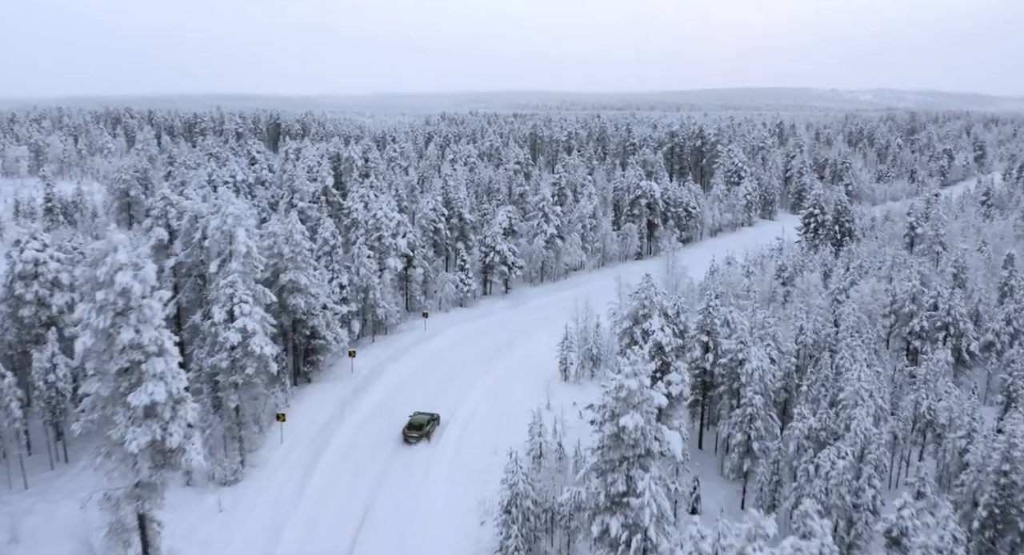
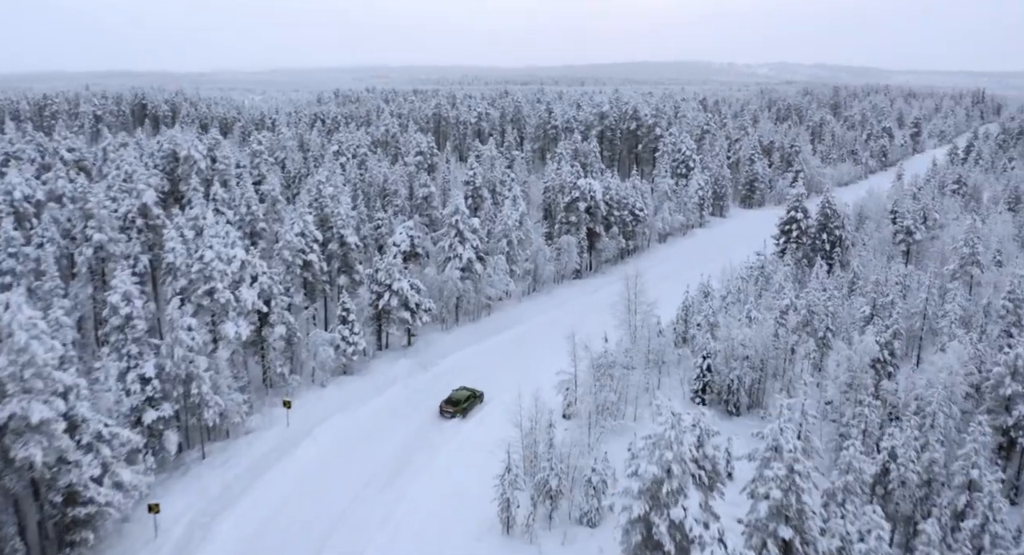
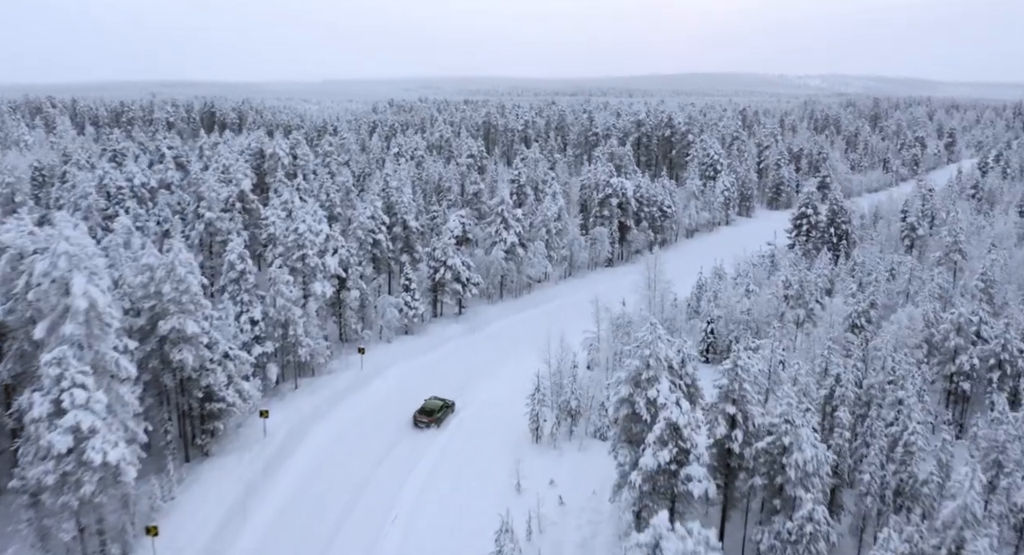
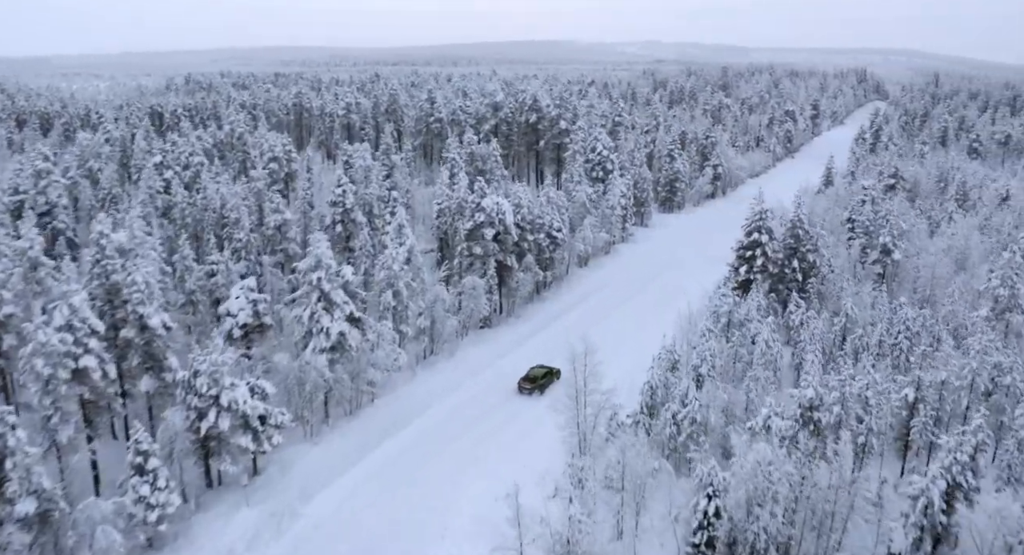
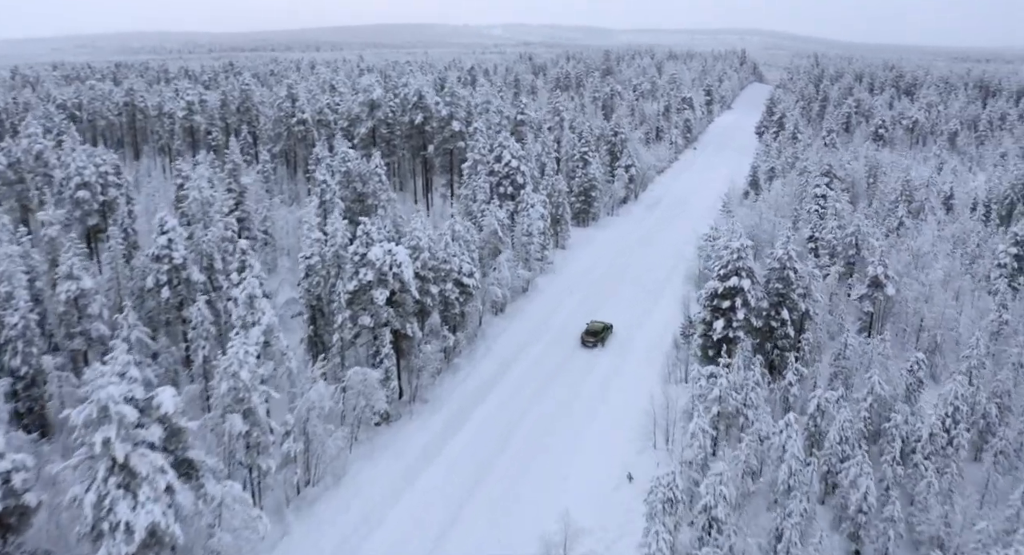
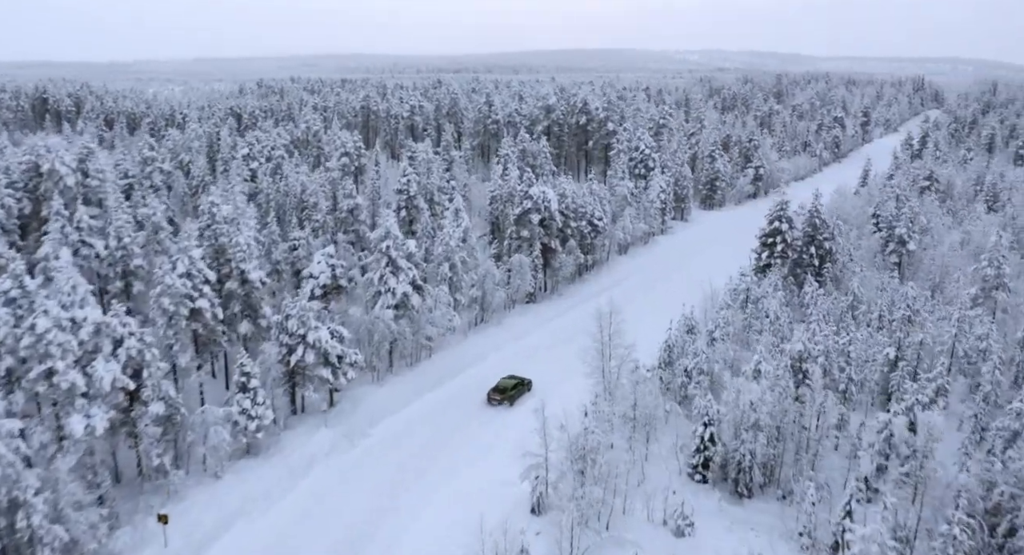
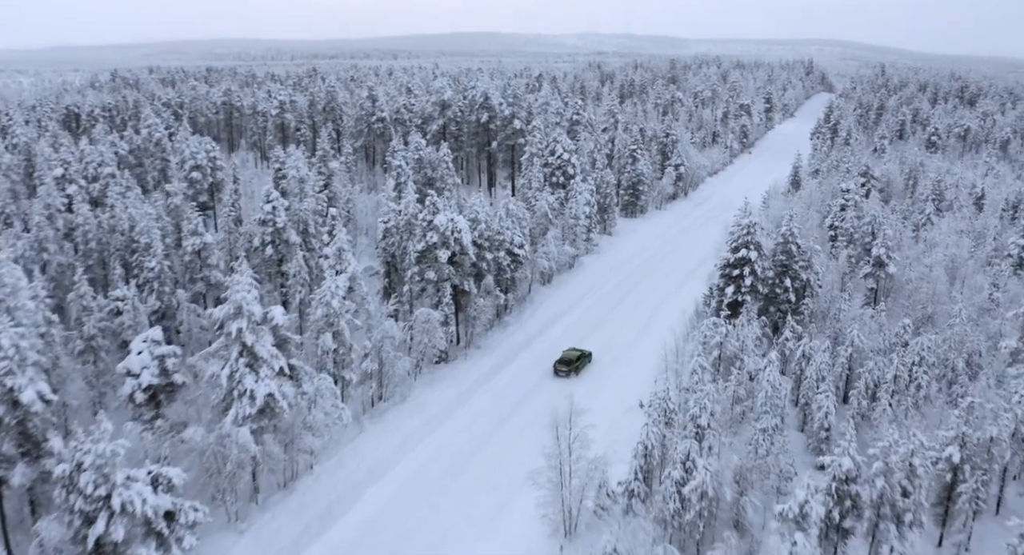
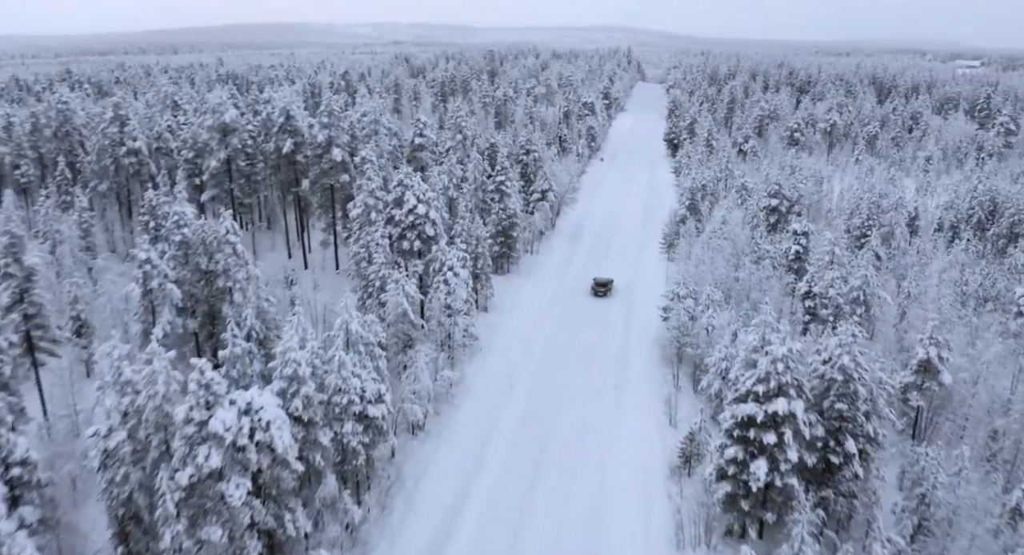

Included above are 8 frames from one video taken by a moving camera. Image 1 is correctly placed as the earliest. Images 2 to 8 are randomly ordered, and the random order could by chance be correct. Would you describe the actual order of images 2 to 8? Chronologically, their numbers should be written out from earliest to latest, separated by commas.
3, 2, 6, 4, 7, 5, 8
